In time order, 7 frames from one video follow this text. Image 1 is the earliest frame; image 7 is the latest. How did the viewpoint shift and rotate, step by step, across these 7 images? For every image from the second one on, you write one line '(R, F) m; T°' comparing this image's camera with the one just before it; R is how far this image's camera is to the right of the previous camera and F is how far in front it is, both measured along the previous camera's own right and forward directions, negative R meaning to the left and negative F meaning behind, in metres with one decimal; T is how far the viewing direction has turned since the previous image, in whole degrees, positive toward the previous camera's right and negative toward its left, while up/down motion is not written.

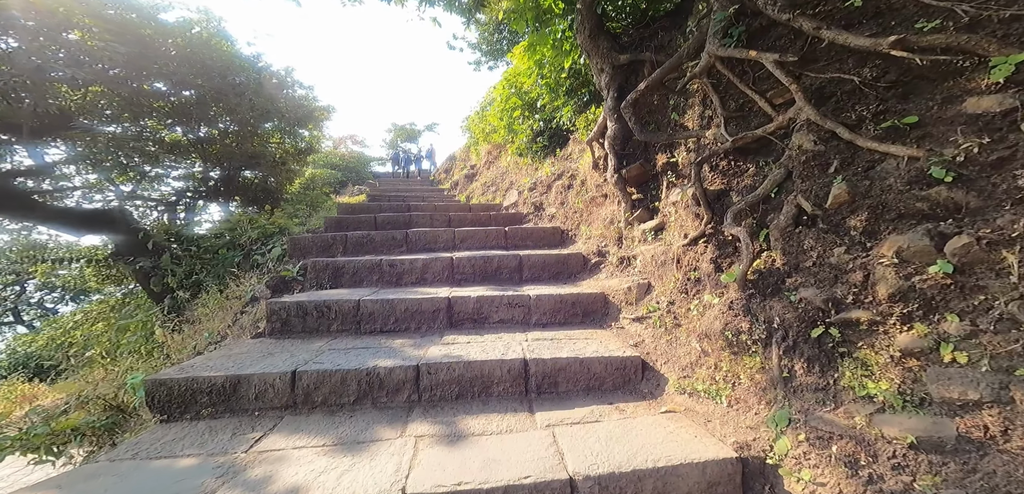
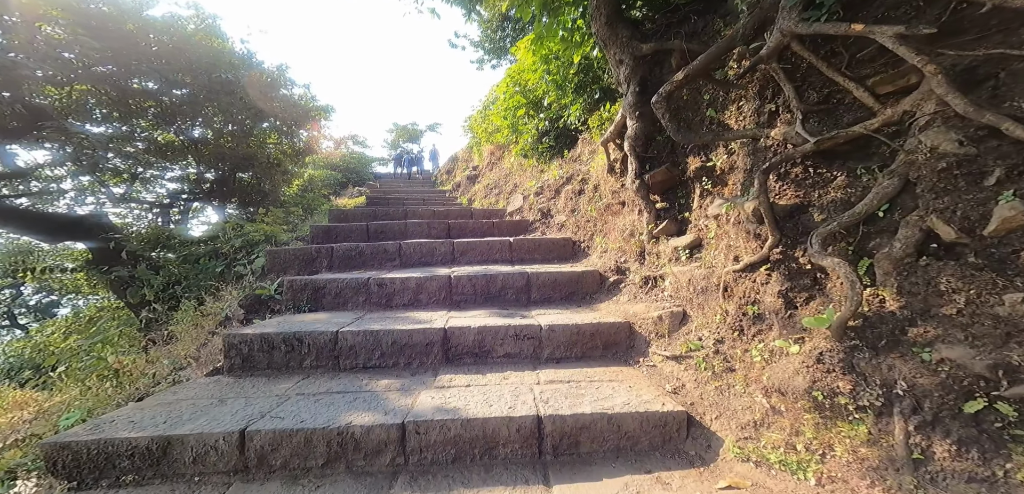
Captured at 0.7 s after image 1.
(0.0, +0.4) m; 0°
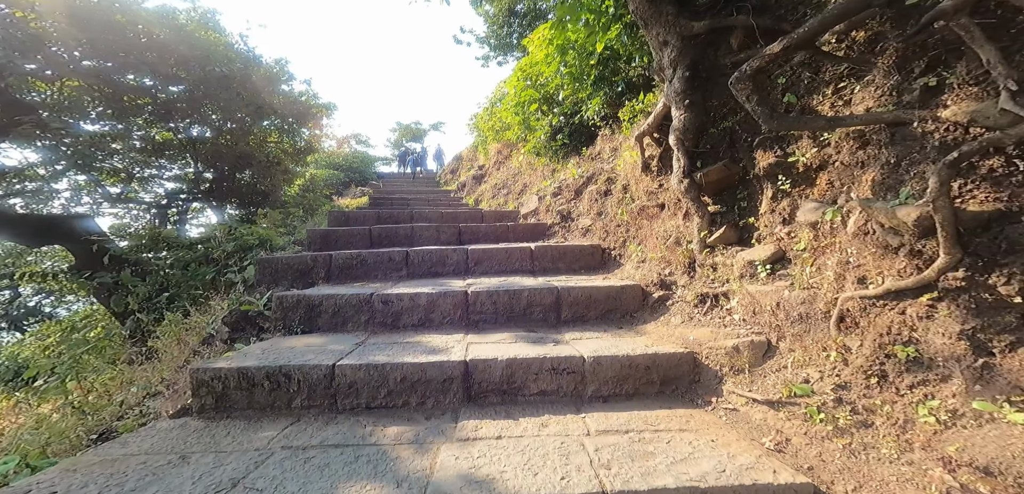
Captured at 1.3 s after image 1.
(-0.2, +0.4) m; 0°
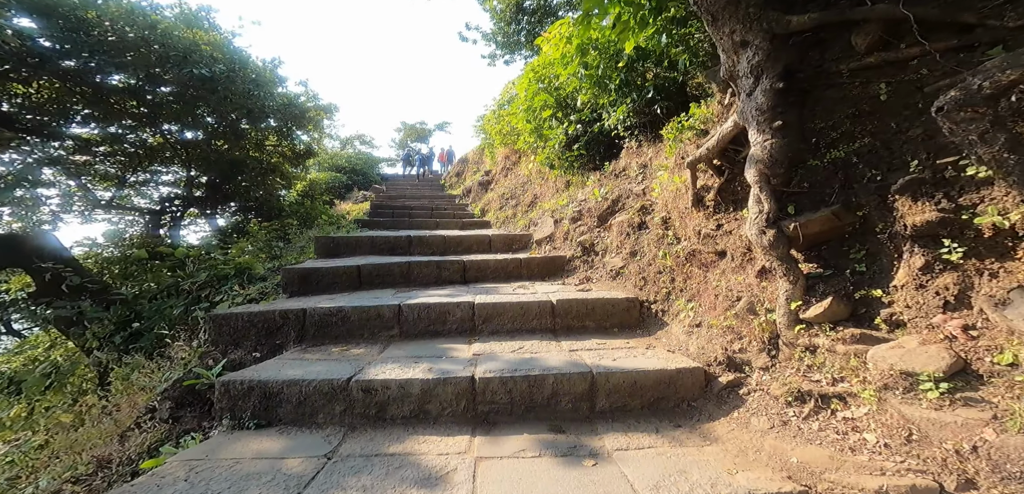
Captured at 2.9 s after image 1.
(-0.1, +0.6) m; -1°
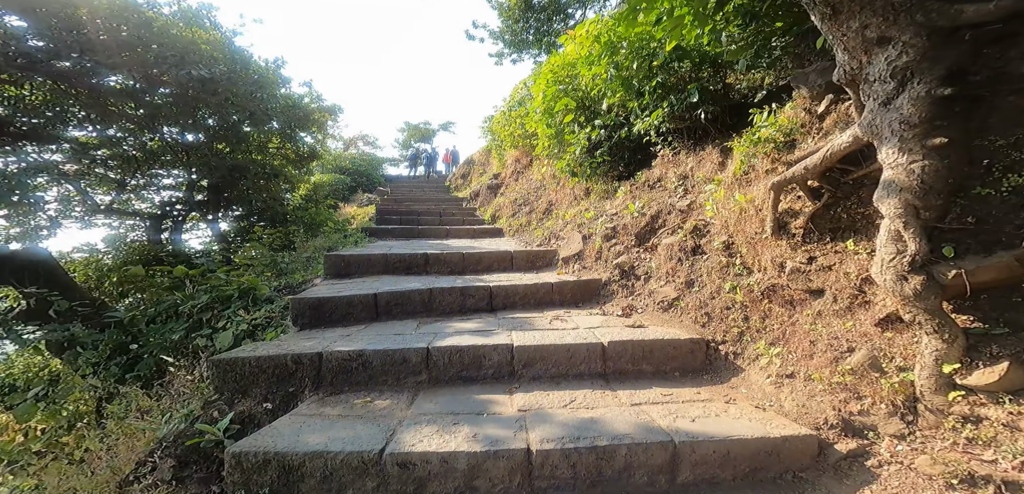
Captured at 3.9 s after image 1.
(-0.2, +0.3) m; 0°
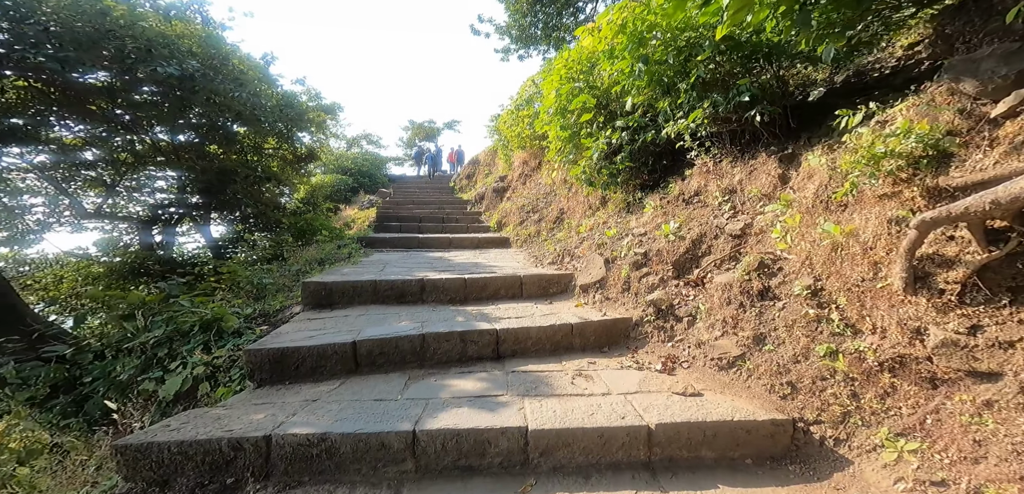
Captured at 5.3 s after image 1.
(0.0, +0.6) m; -1°
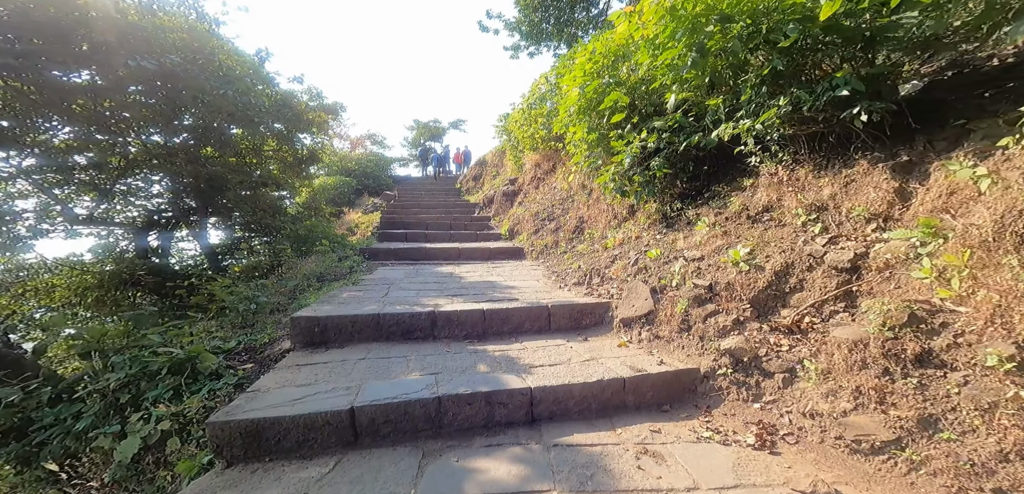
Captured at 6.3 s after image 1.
(-0.2, +0.5) m; -1°
